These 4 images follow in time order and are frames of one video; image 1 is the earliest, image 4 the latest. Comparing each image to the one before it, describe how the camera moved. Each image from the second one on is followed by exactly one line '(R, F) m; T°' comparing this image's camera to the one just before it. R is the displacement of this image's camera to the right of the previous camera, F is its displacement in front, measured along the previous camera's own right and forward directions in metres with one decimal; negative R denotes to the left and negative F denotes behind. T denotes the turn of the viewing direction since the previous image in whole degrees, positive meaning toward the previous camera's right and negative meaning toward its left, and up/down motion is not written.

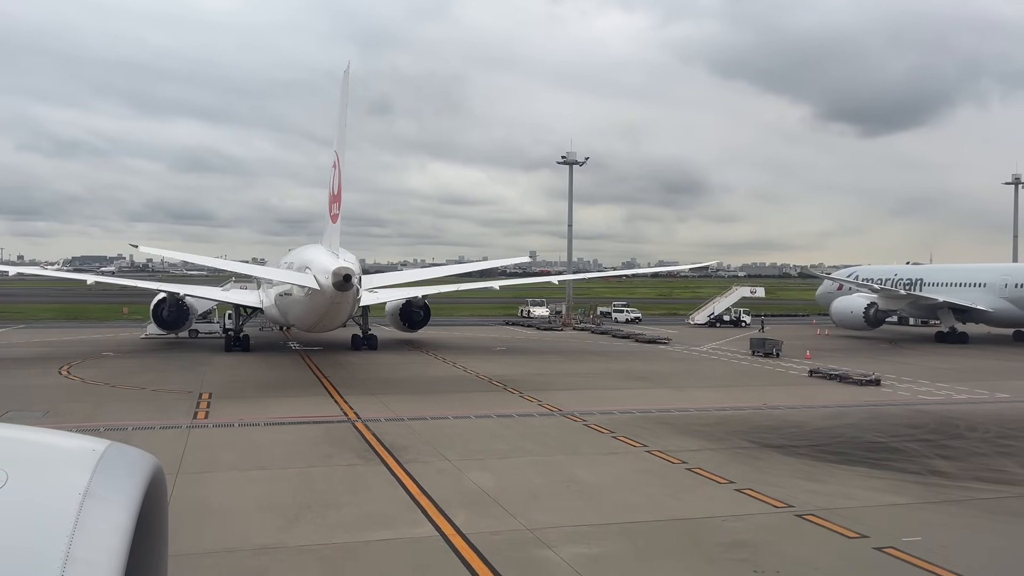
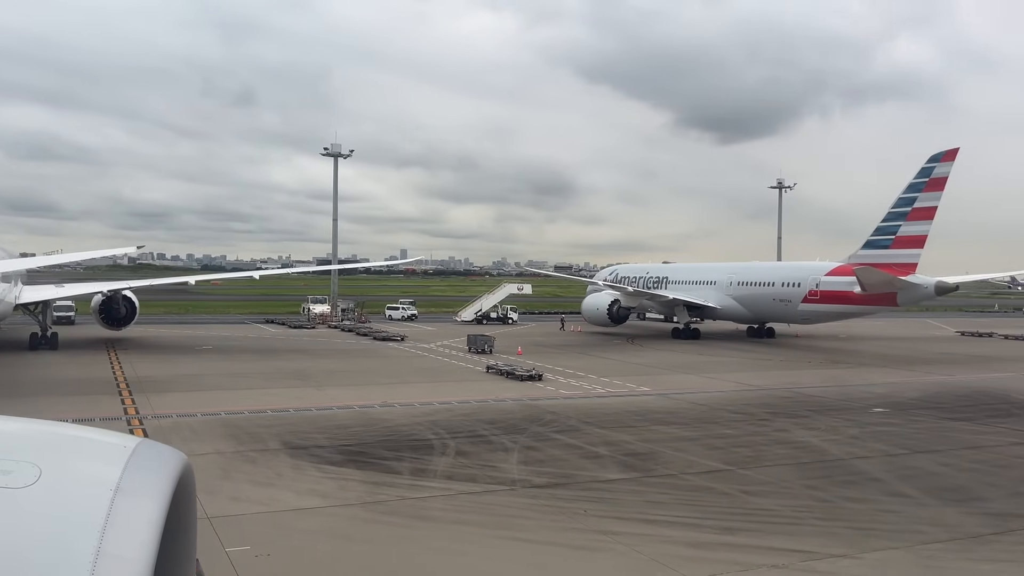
(+5.1, +0.3) m; +10°
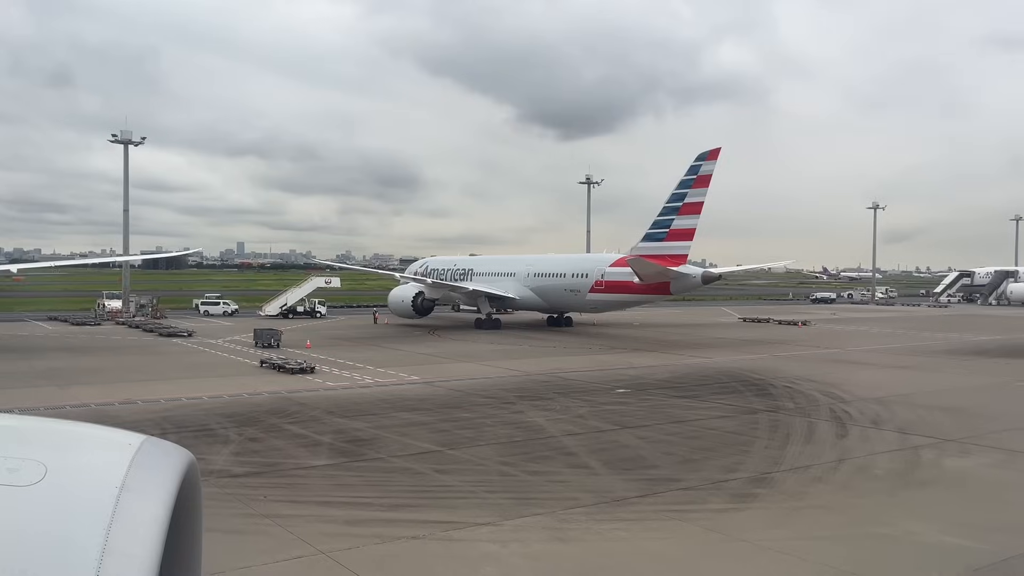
(+1.8, -0.5) m; +11°
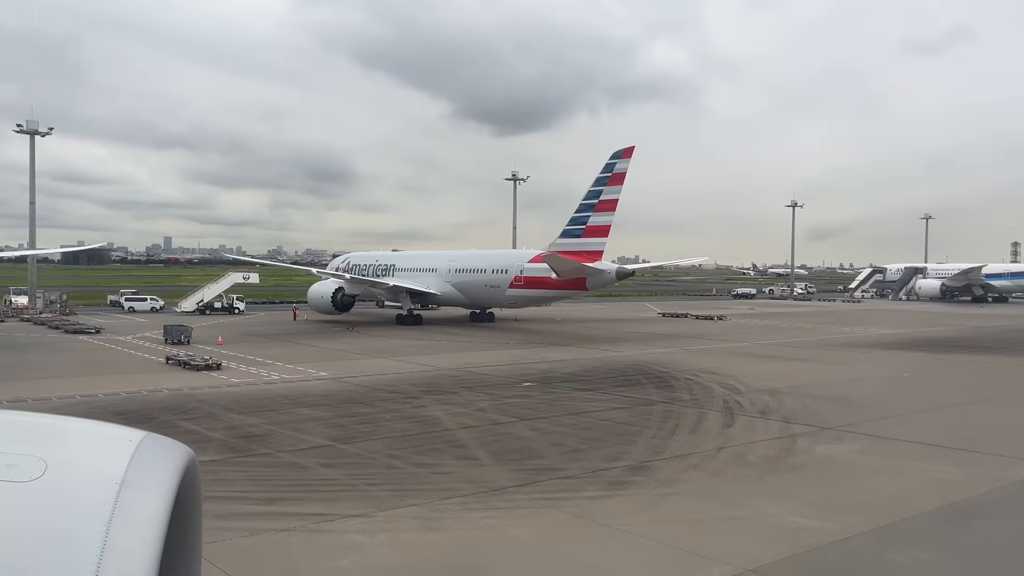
(+0.6, -0.2) m; +4°
